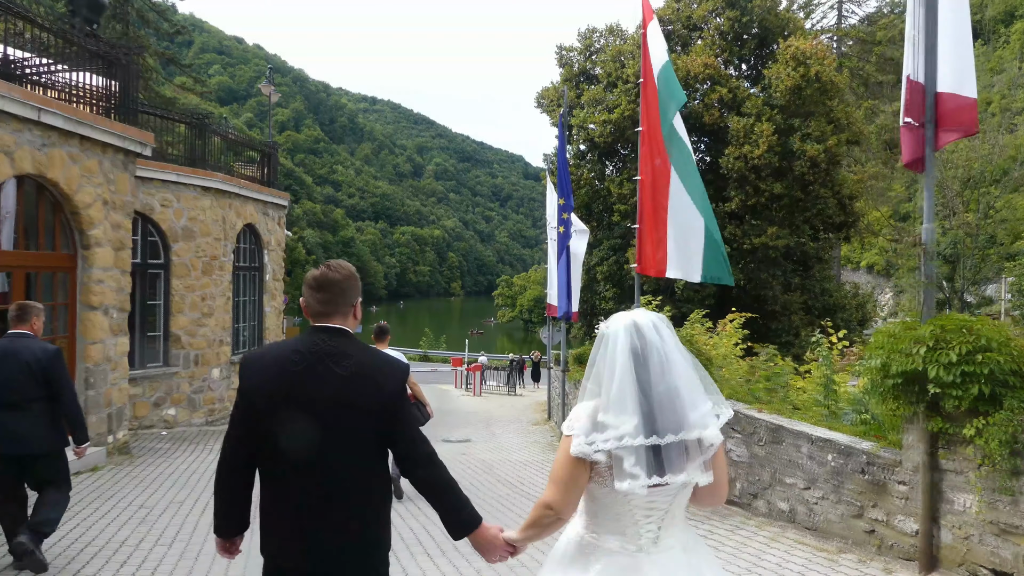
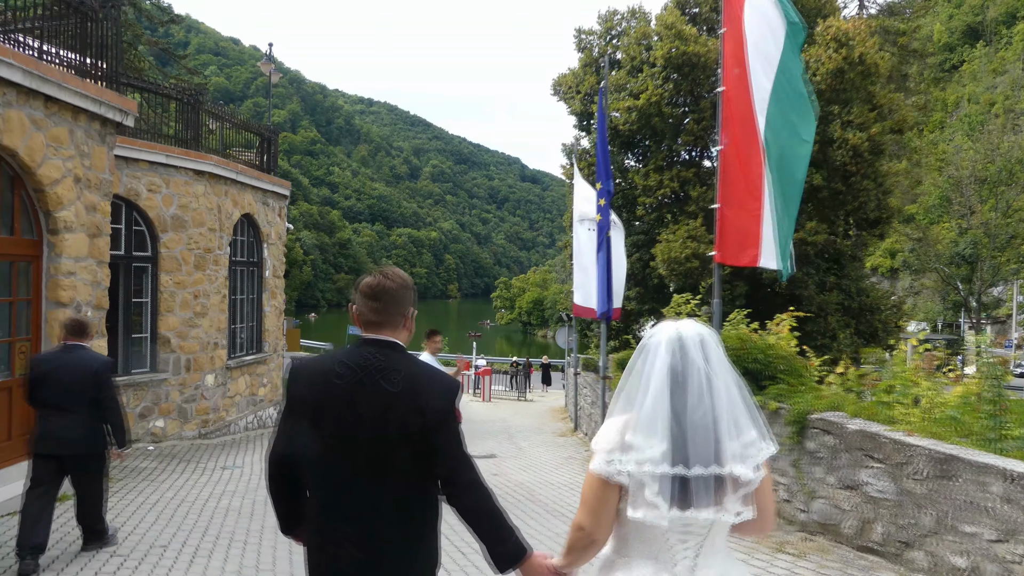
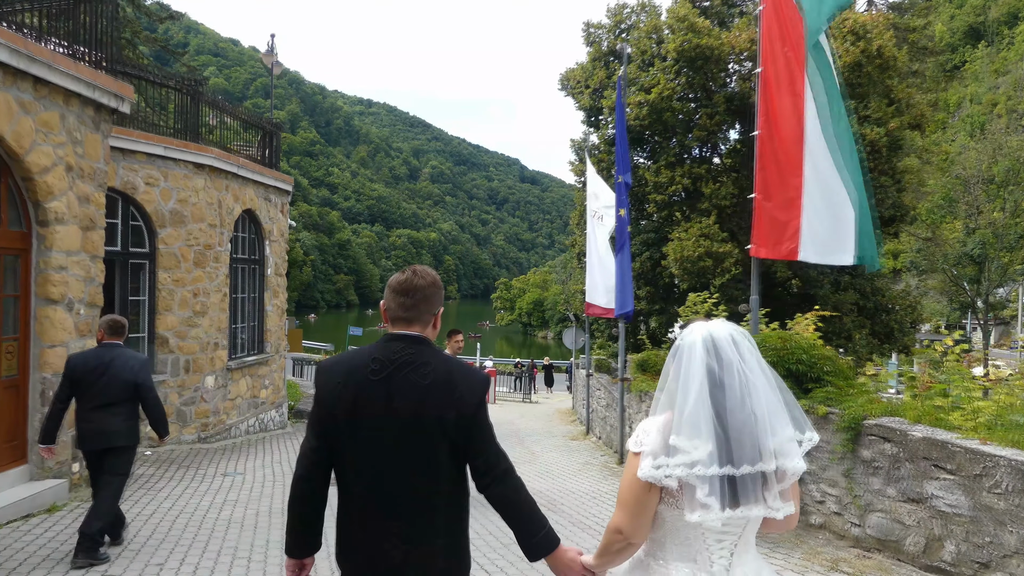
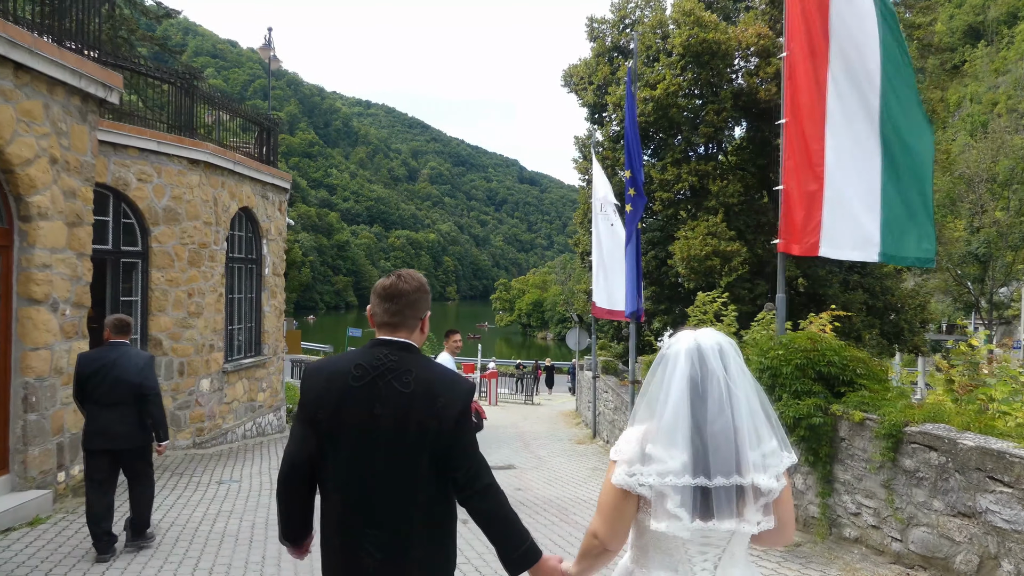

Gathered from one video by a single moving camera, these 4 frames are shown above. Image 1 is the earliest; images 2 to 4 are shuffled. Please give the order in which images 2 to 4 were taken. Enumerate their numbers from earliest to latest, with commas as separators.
2, 3, 4
